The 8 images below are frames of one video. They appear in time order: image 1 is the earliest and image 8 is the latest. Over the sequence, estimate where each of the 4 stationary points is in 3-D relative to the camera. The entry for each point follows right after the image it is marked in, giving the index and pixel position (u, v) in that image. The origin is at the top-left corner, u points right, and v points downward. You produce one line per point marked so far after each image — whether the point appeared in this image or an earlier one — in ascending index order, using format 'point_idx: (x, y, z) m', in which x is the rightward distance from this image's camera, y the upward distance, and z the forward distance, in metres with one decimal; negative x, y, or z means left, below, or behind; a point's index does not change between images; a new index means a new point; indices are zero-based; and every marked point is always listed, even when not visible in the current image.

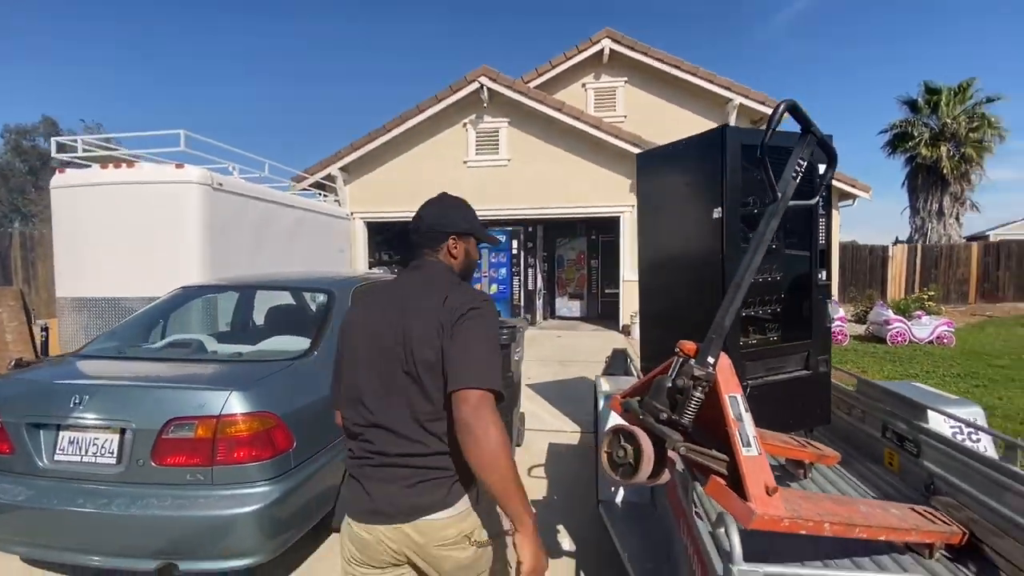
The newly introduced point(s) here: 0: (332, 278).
0: (-1.4, +0.1, +3.6) m
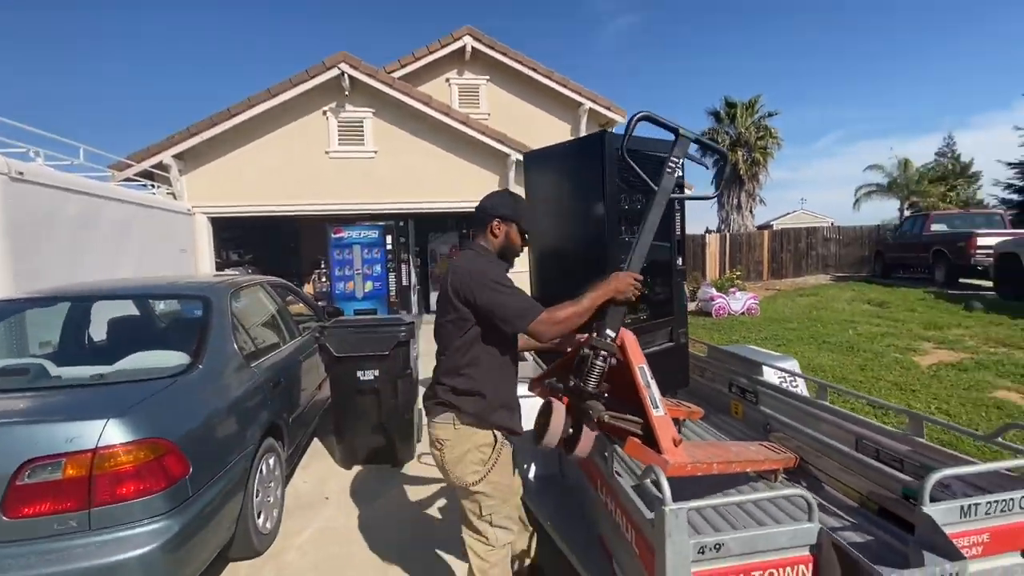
0: (-2.1, 0.0, +3.2) m
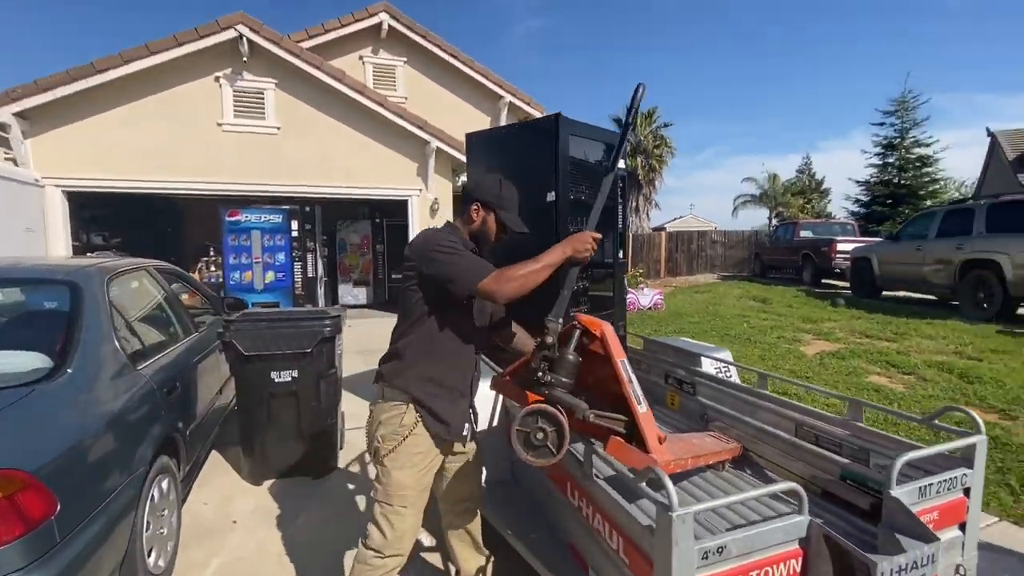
0: (-2.4, +0.1, +2.6) m
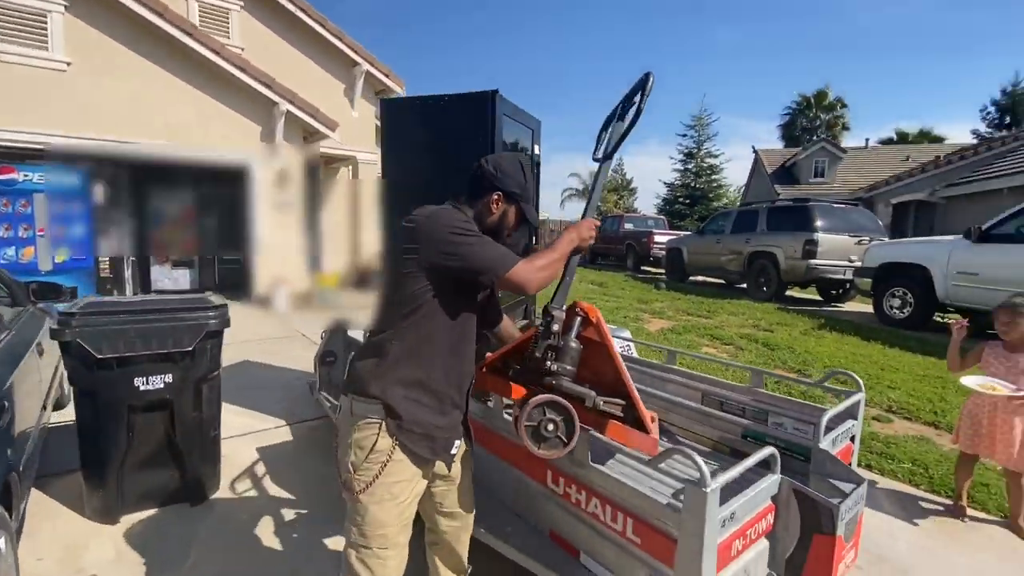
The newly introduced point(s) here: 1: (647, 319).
0: (-2.5, +0.2, +1.6) m
1: (+2.5, -0.6, +8.9) m
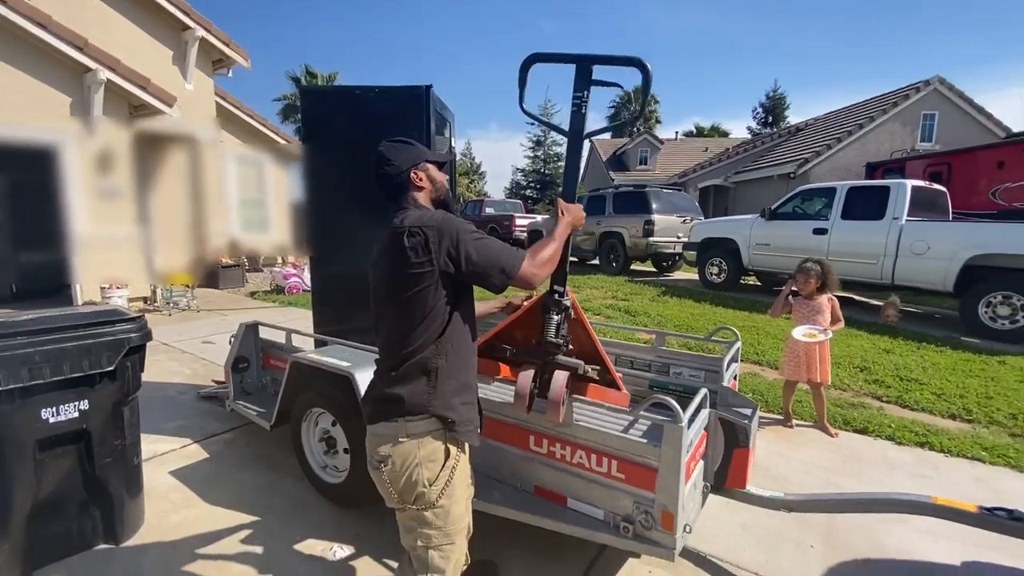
0: (-2.3, +0.1, +1.1) m
1: (+0.2, -0.2, +9.6) m
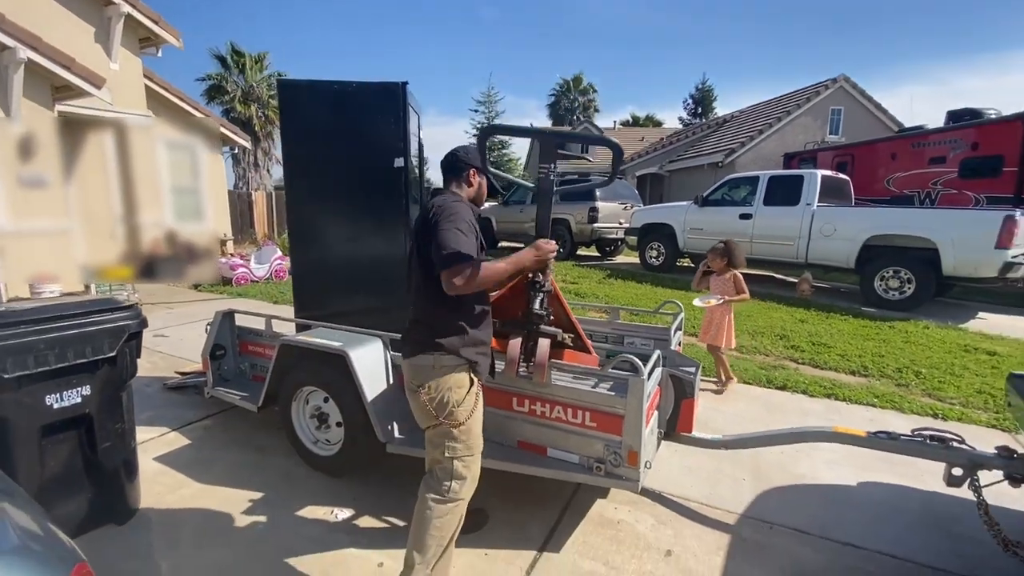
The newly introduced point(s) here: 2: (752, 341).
0: (-2.2, +0.1, +1.1) m
1: (-0.7, +0.1, +9.9) m
2: (+3.0, -0.7, +6.0) m
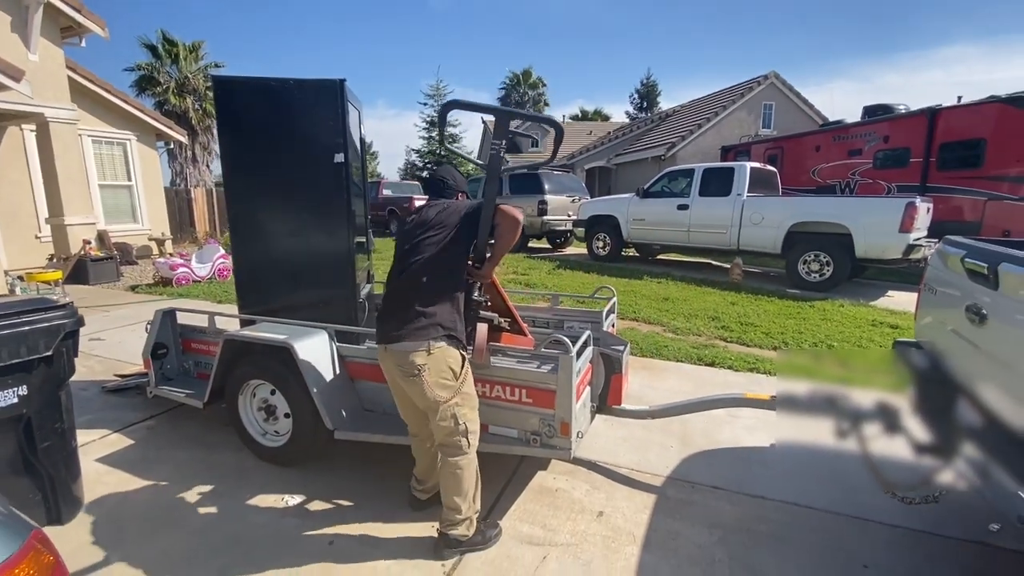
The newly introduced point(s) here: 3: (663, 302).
0: (-2.5, +0.1, +1.1) m
1: (-1.7, +0.2, +10.0) m
2: (+2.3, -0.5, +6.4) m
3: (+2.4, -0.2, +7.5) m
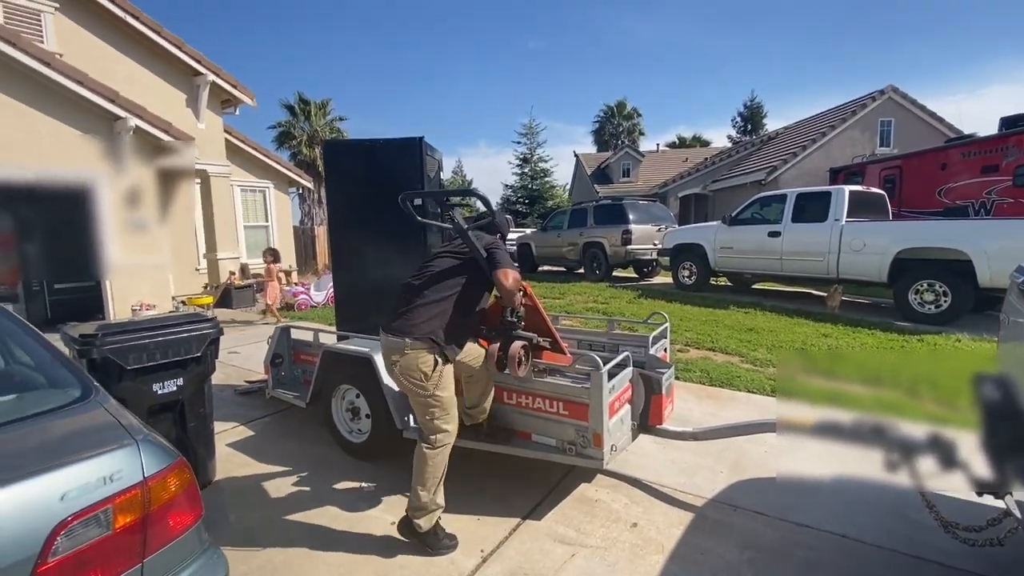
0: (-2.5, 0.0, +2.0) m
1: (0.0, -0.4, +10.5) m
2: (+3.3, -0.9, +6.2) m
3: (+3.5, -0.7, +7.3) m
